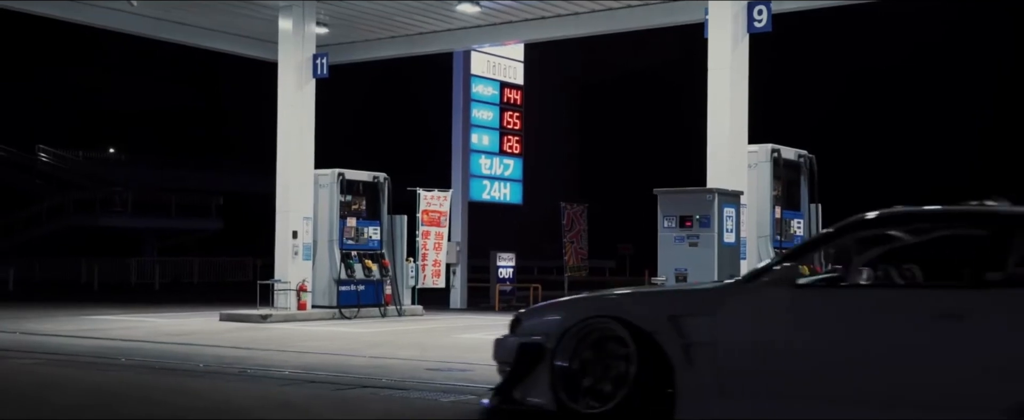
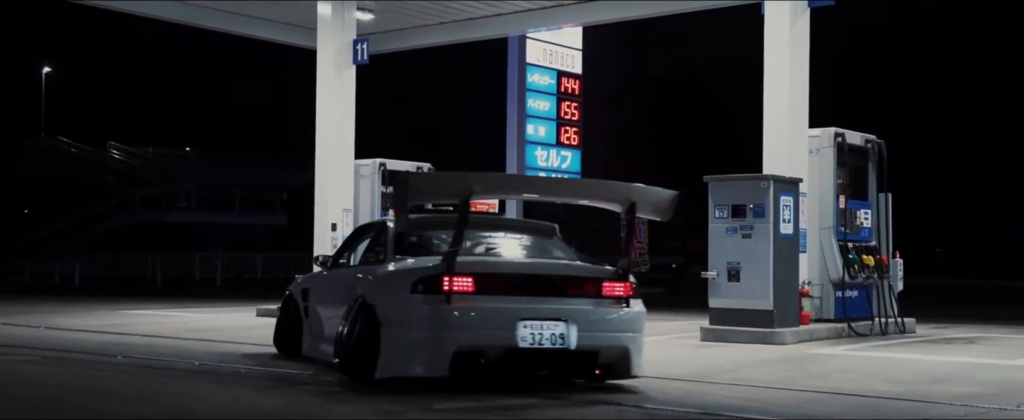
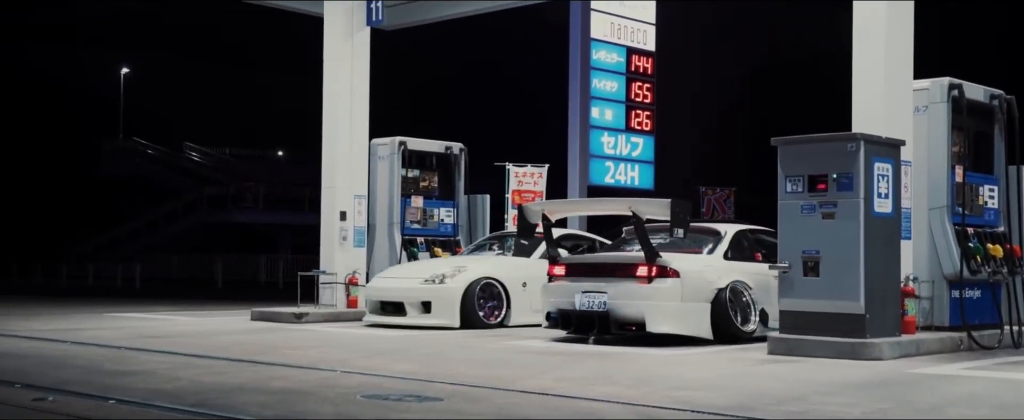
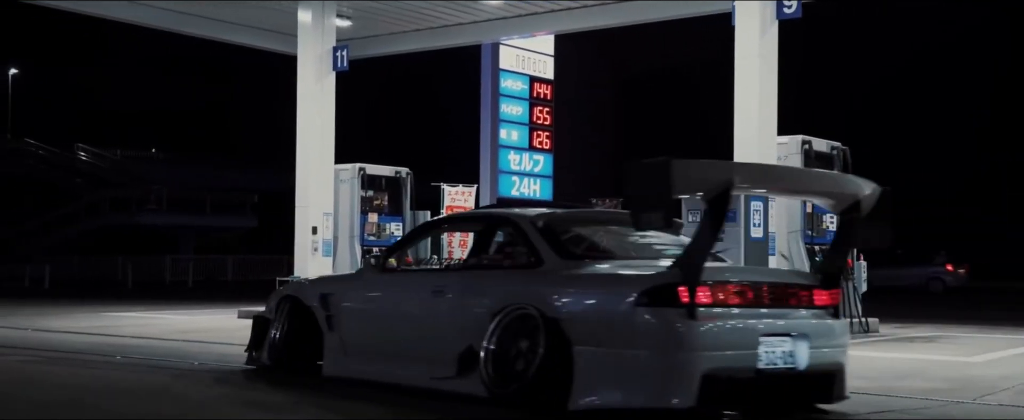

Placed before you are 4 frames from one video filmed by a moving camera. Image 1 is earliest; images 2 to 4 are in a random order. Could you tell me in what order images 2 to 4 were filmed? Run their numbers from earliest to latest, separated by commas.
4, 2, 3
